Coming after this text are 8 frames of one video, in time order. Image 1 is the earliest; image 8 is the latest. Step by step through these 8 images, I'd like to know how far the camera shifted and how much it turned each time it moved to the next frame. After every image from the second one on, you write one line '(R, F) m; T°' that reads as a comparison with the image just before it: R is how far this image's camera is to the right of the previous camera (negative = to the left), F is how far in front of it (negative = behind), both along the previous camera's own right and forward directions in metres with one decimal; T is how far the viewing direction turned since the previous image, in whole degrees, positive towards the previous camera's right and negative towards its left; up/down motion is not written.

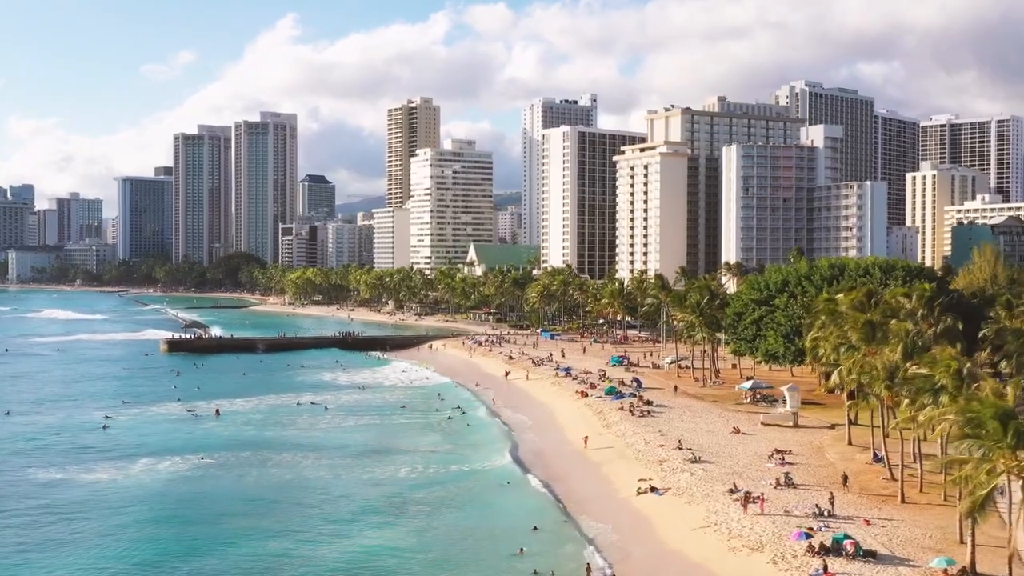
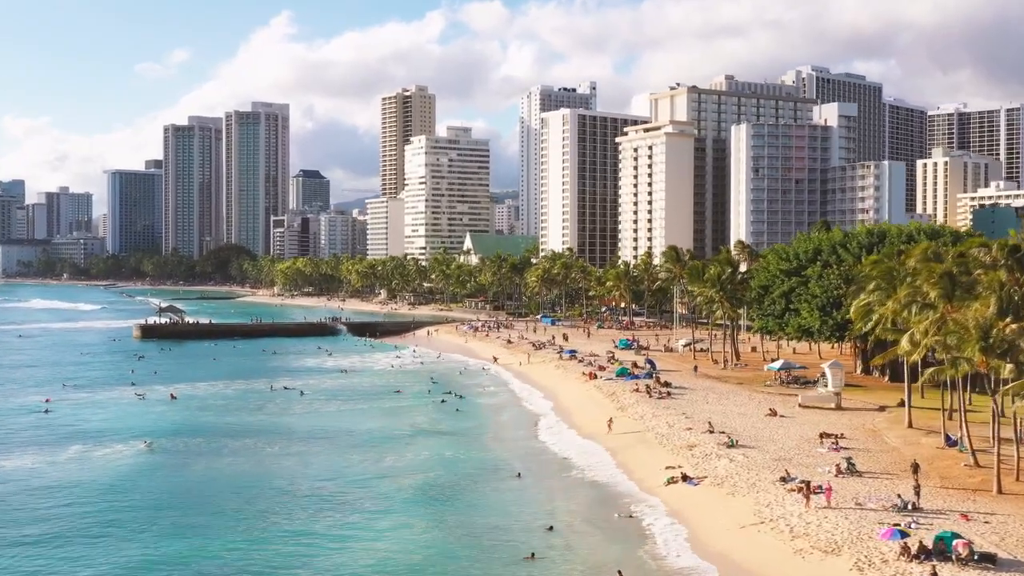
(-0.2, +9.5) m; 0°
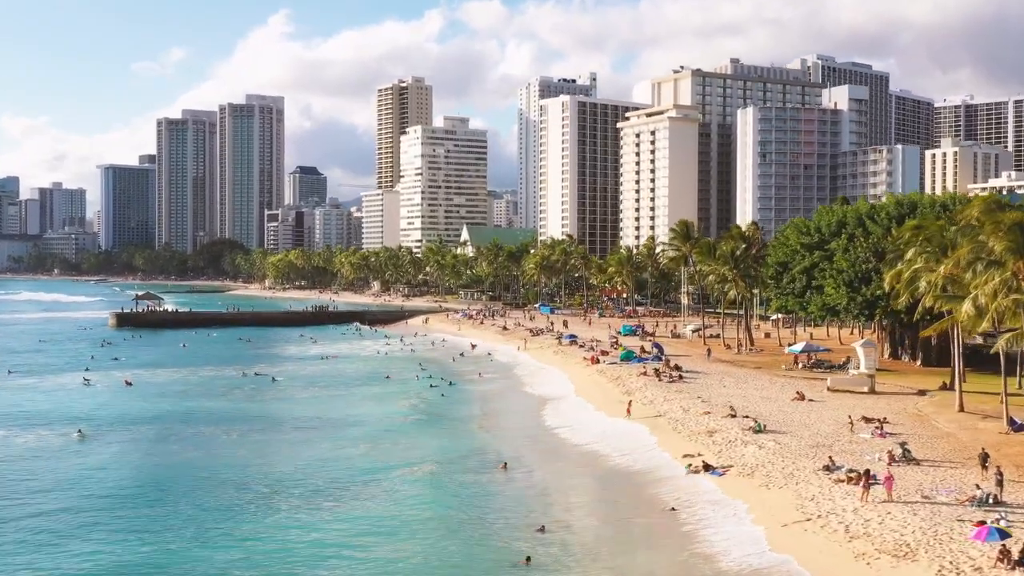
(+0.3, +7.0) m; 0°
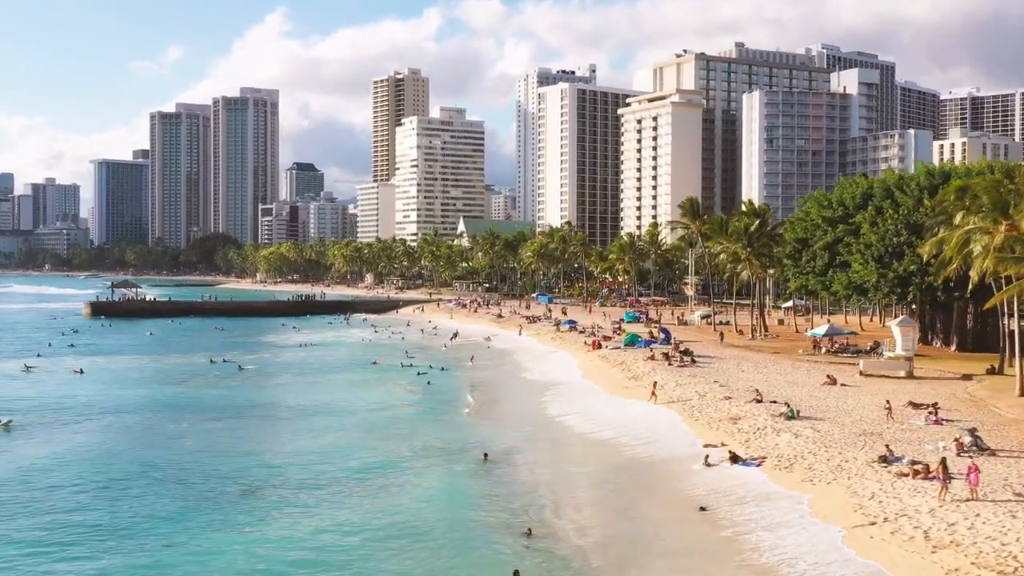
(+0.3, +6.4) m; 0°
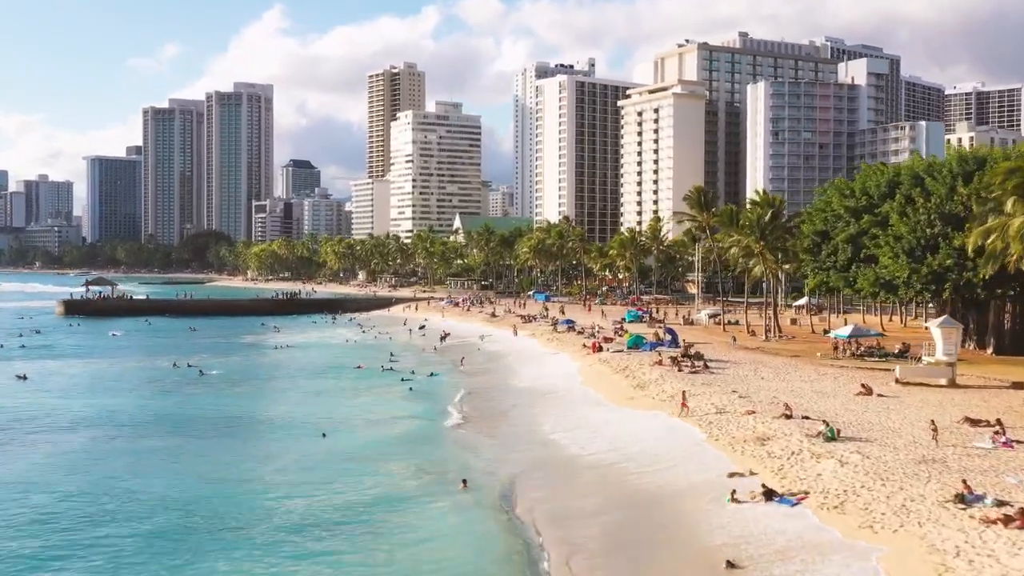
(+0.3, +5.8) m; 0°
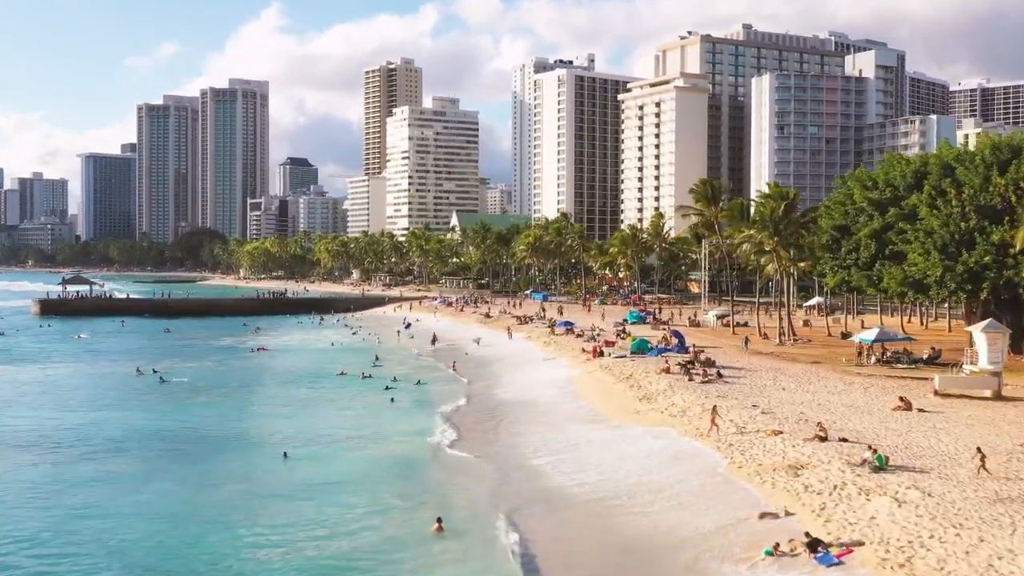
(+0.3, +4.9) m; 0°
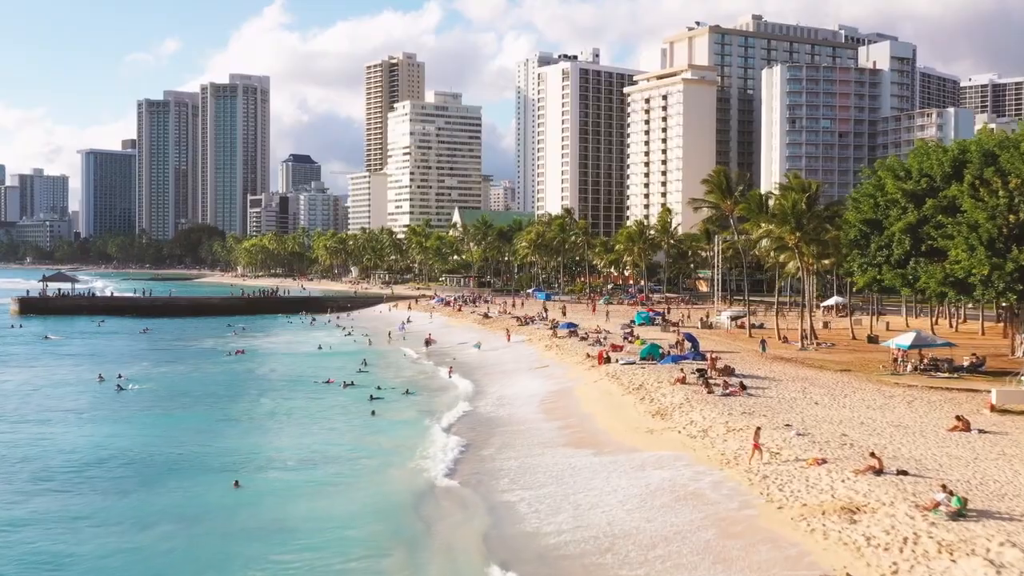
(+0.3, +4.9) m; 0°
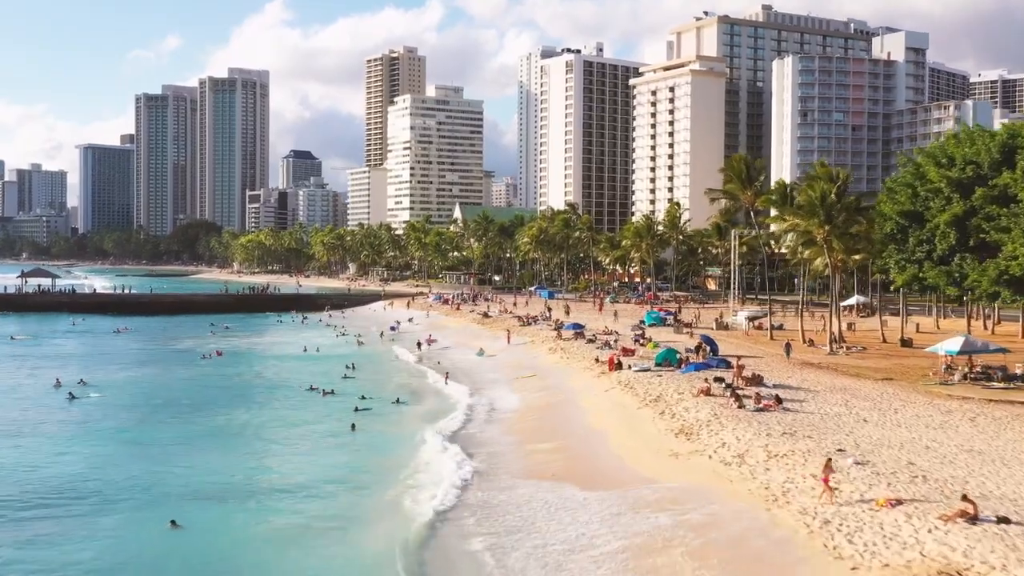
(0.0, +4.9) m; 0°
